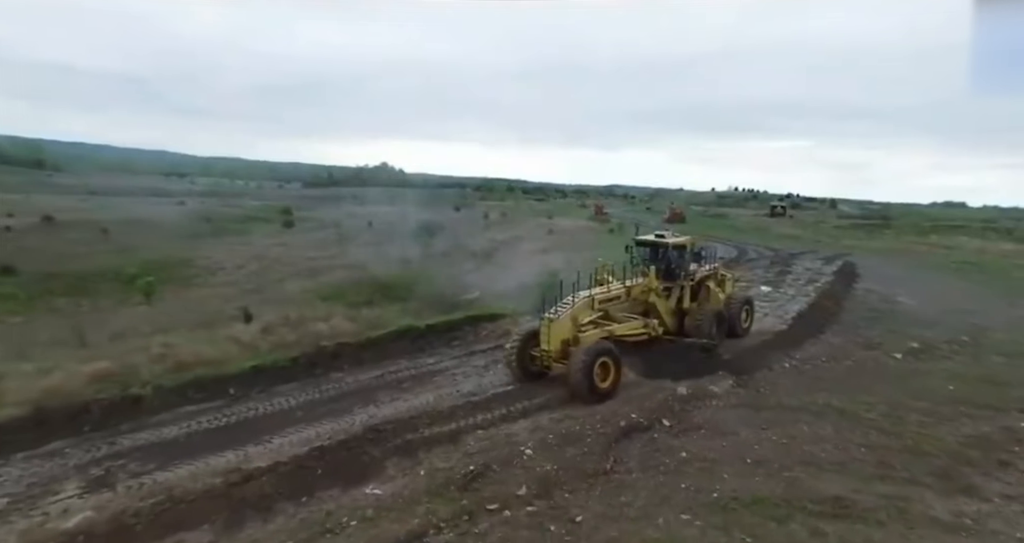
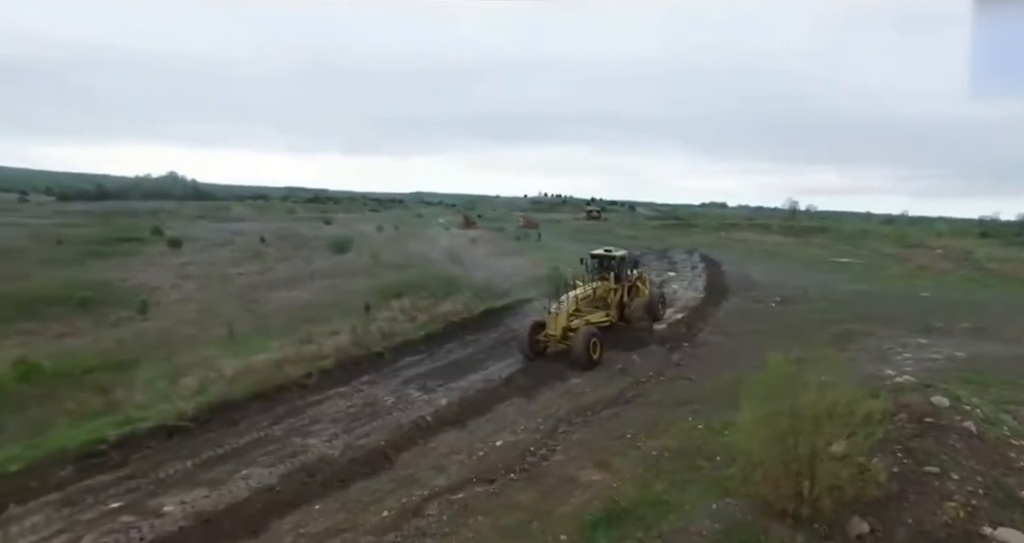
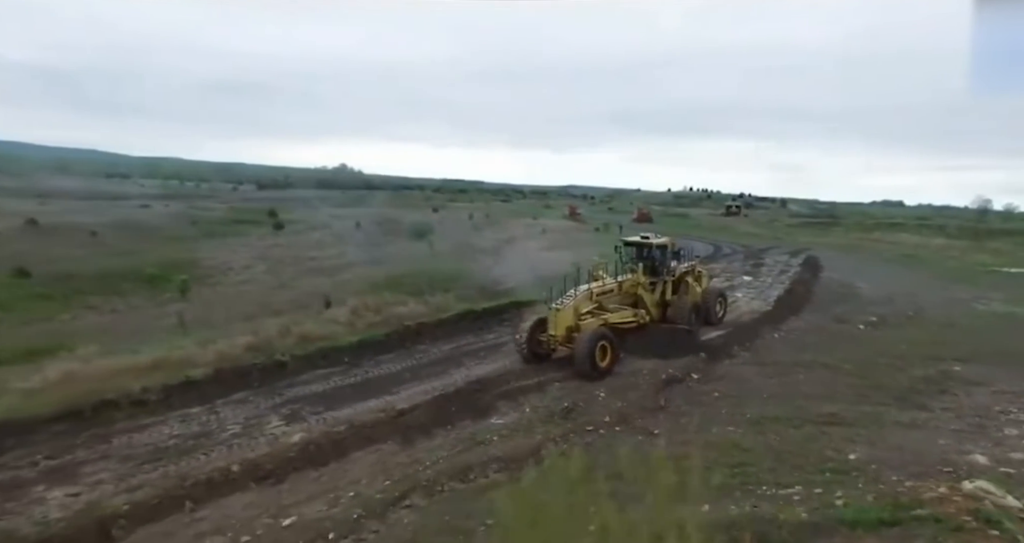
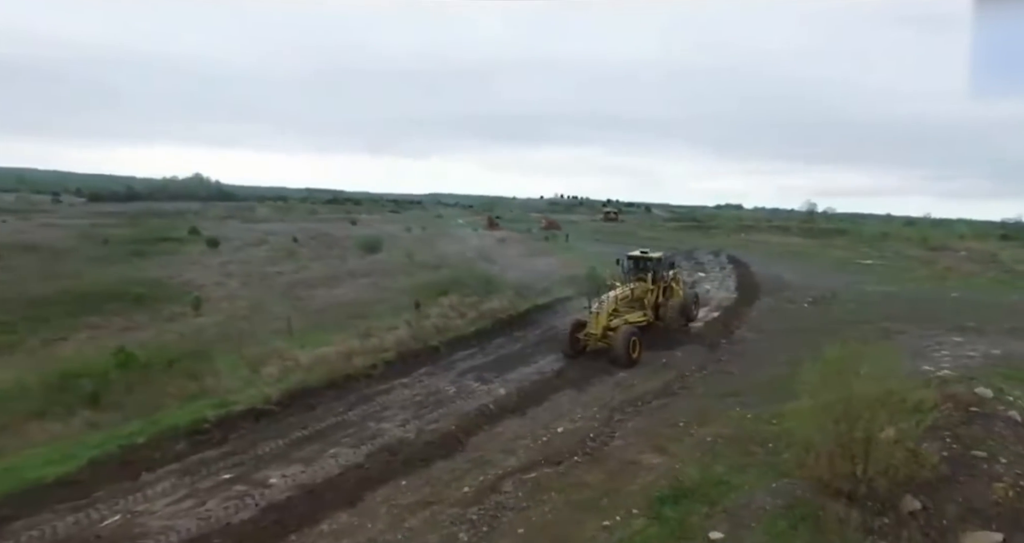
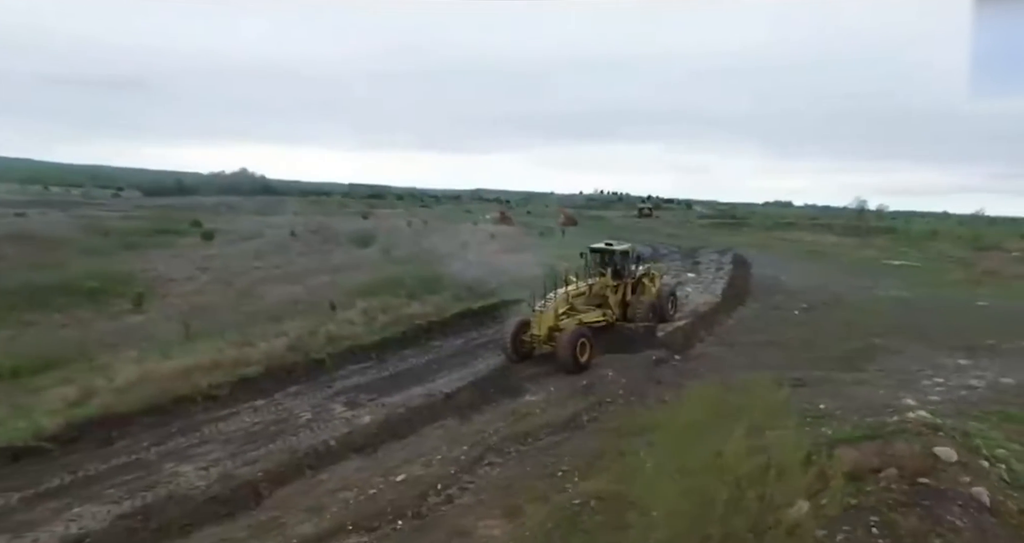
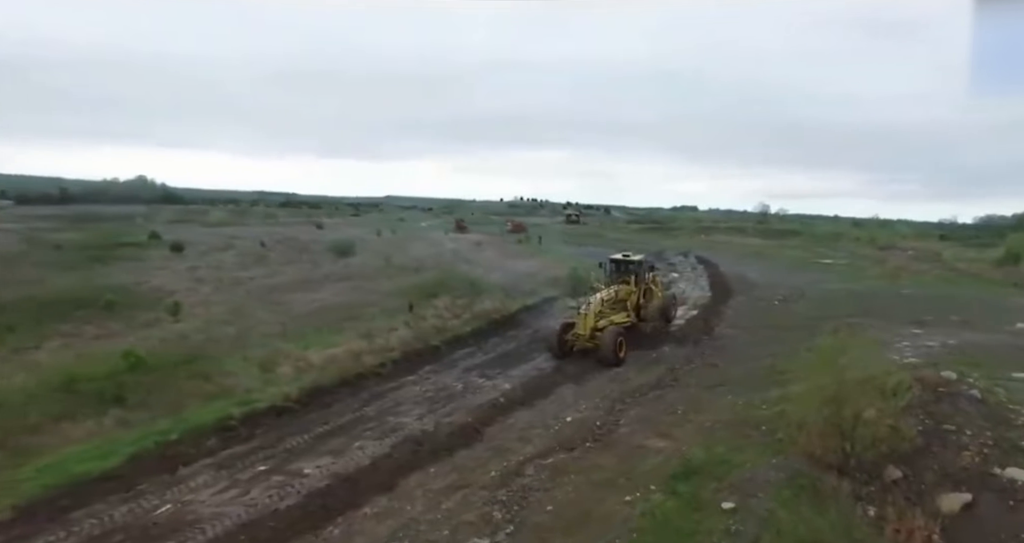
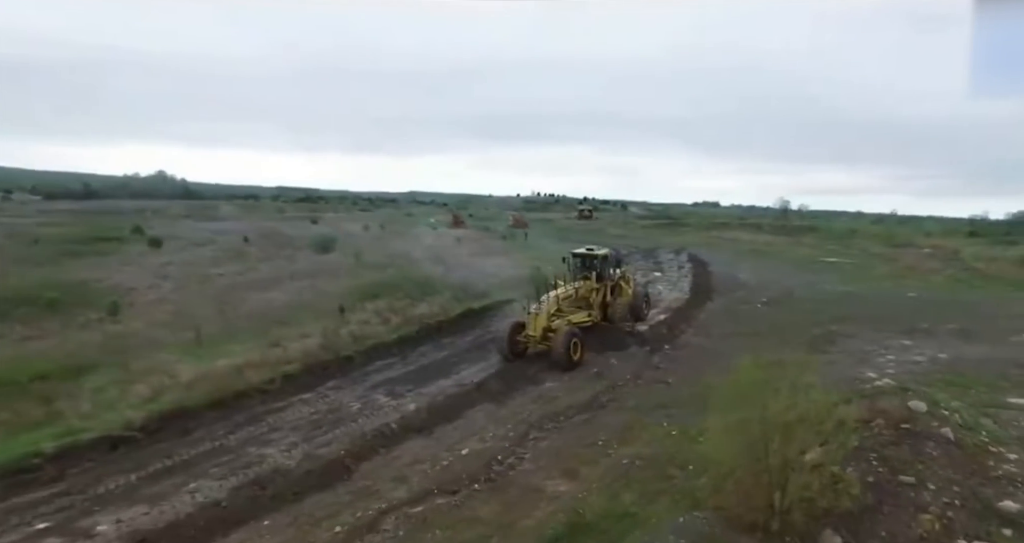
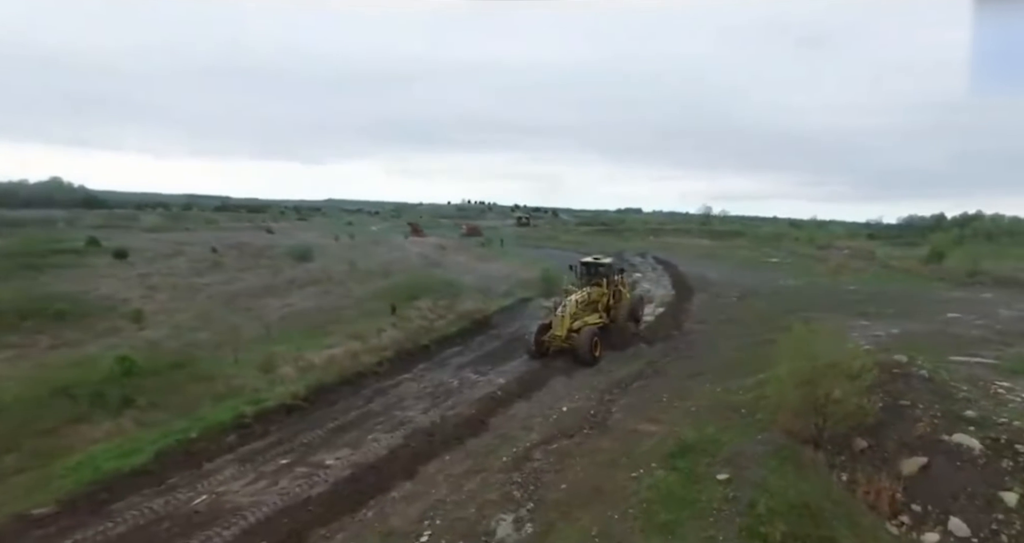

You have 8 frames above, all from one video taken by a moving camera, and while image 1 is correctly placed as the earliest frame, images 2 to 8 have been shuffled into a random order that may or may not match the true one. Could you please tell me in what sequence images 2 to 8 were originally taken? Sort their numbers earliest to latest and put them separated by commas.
3, 5, 7, 2, 4, 6, 8
